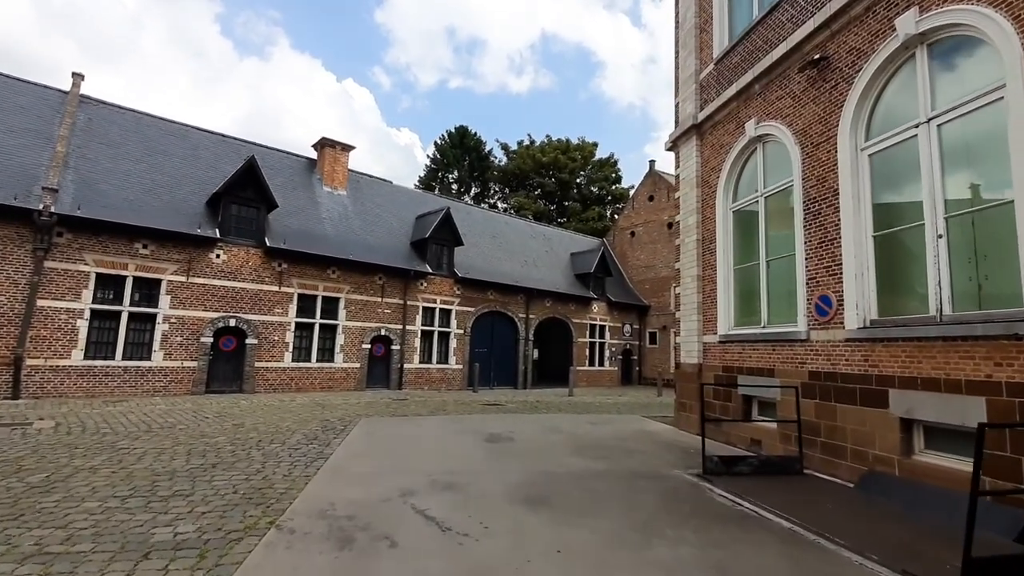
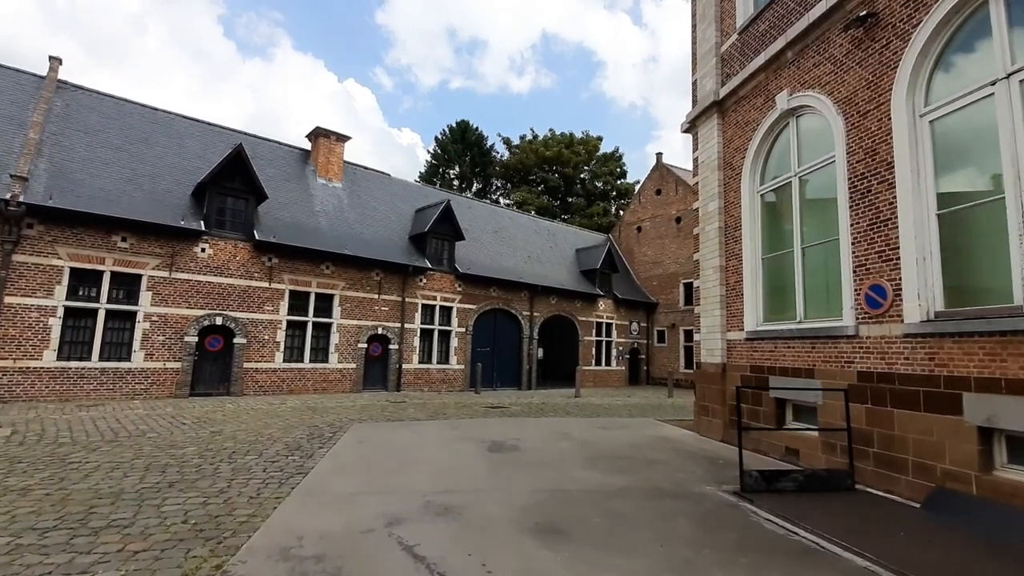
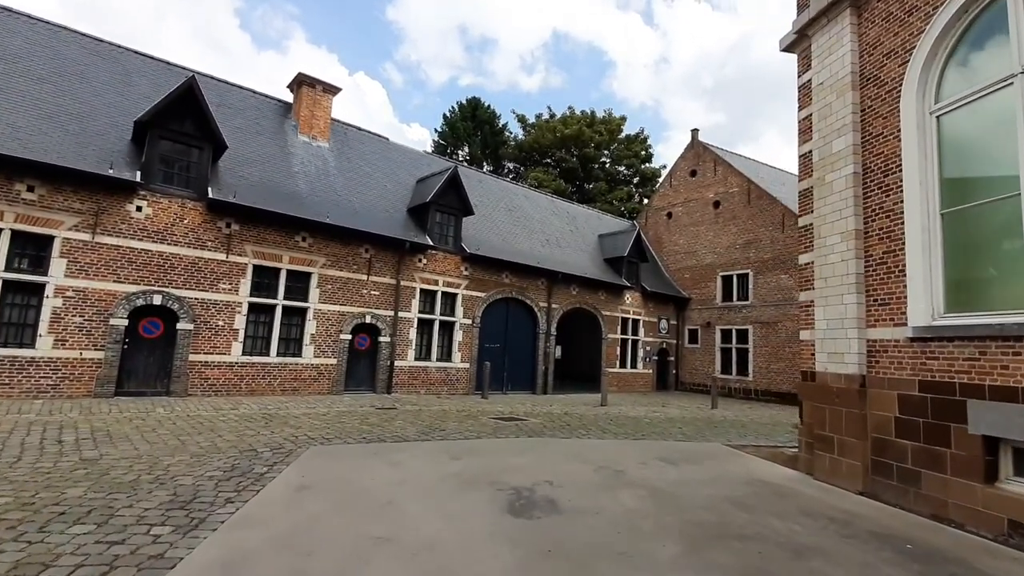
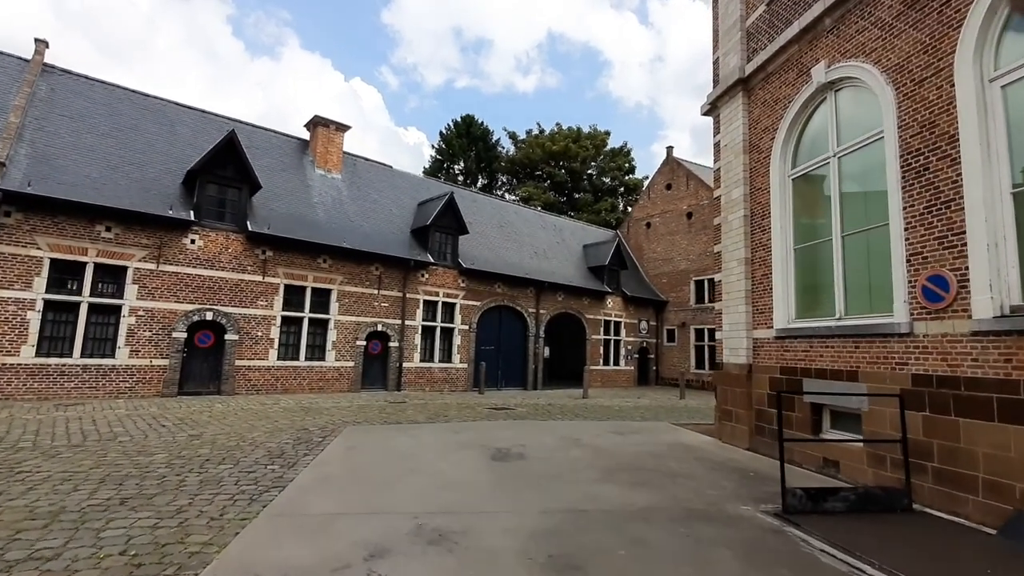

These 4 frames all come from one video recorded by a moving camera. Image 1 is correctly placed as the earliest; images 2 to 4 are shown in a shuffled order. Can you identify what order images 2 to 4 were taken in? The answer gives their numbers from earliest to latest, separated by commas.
2, 4, 3
